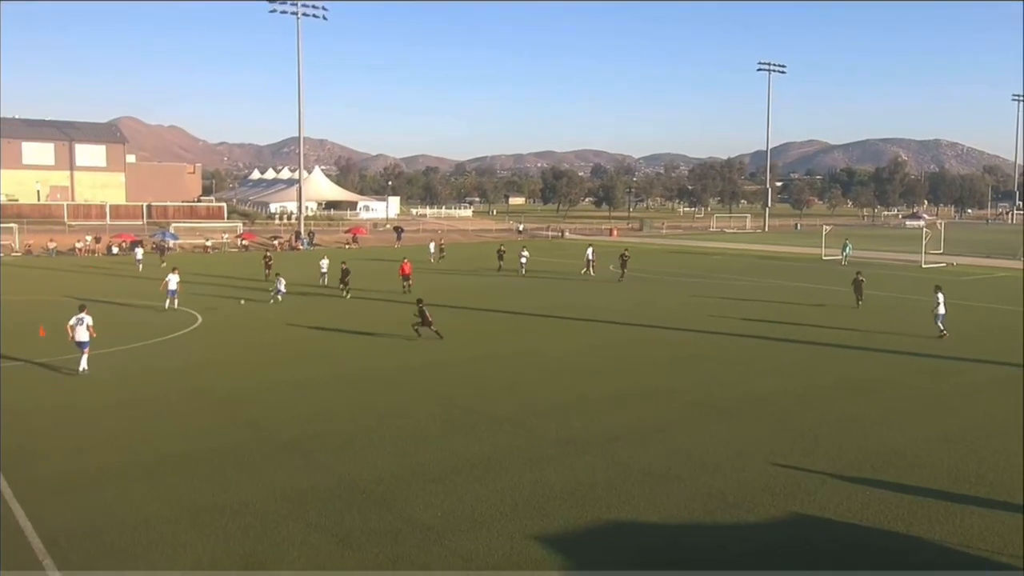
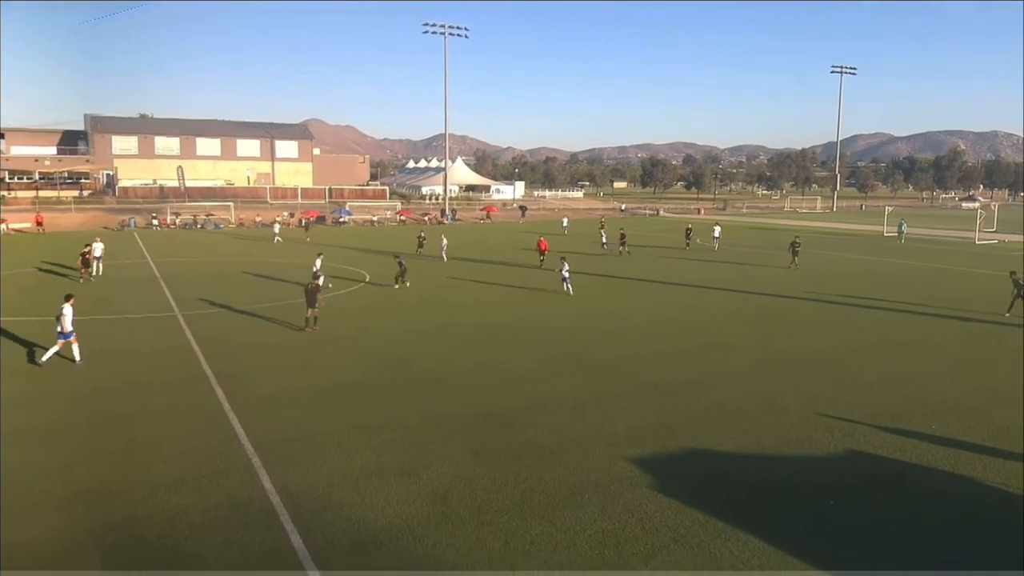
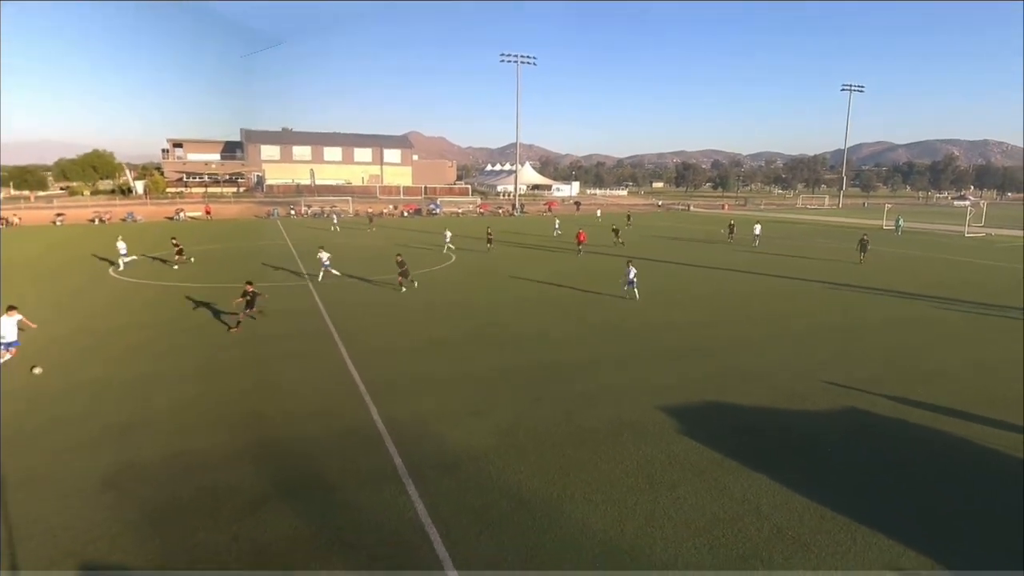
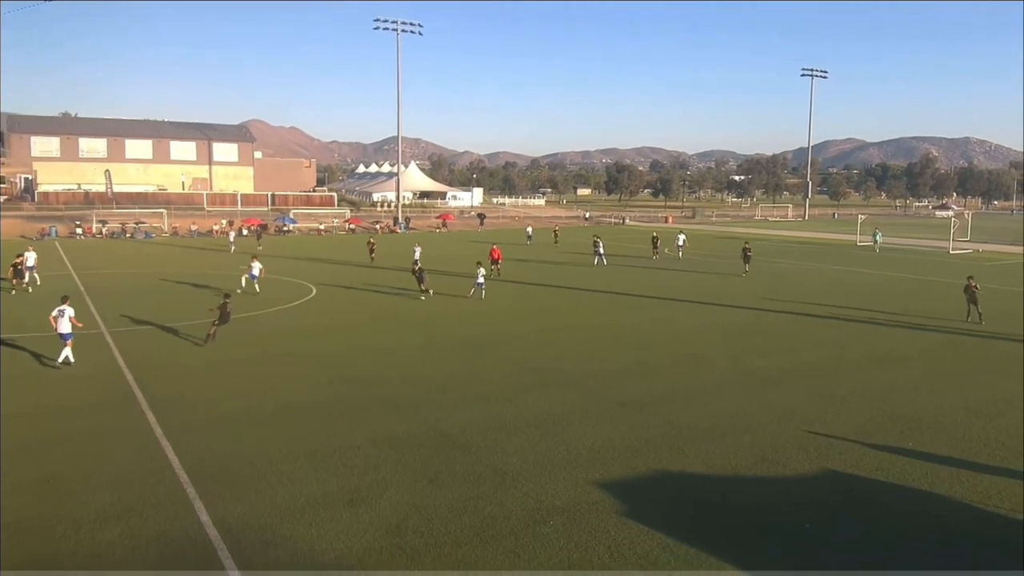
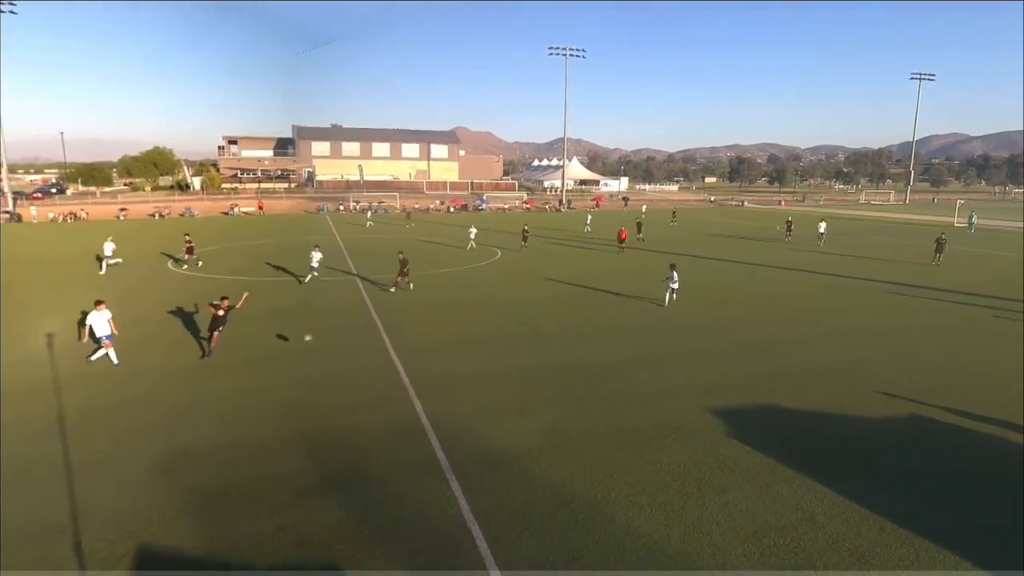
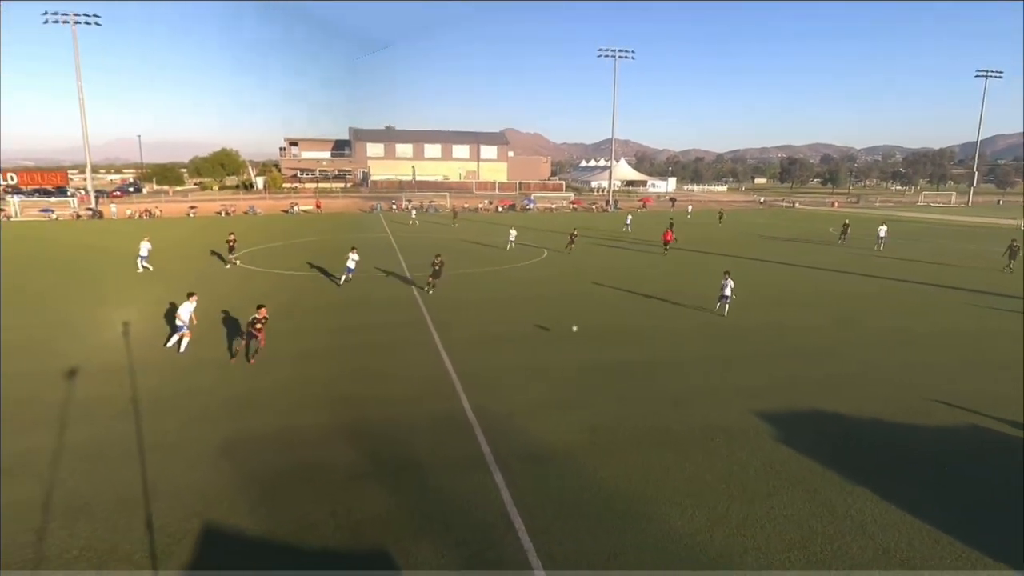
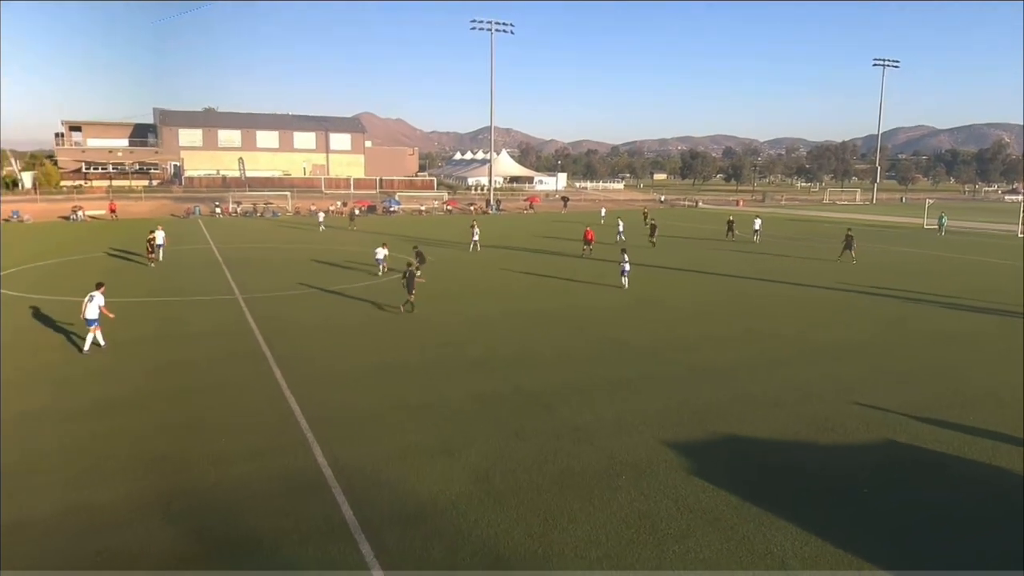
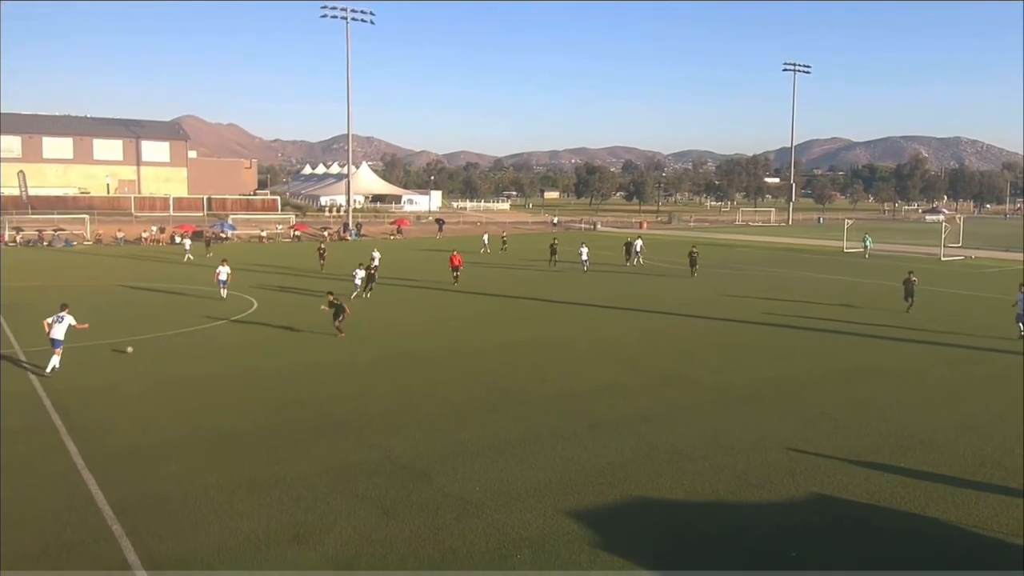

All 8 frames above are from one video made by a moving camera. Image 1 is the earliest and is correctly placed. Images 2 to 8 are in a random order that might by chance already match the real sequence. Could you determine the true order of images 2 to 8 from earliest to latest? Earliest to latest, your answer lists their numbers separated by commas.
8, 4, 2, 7, 3, 5, 6
